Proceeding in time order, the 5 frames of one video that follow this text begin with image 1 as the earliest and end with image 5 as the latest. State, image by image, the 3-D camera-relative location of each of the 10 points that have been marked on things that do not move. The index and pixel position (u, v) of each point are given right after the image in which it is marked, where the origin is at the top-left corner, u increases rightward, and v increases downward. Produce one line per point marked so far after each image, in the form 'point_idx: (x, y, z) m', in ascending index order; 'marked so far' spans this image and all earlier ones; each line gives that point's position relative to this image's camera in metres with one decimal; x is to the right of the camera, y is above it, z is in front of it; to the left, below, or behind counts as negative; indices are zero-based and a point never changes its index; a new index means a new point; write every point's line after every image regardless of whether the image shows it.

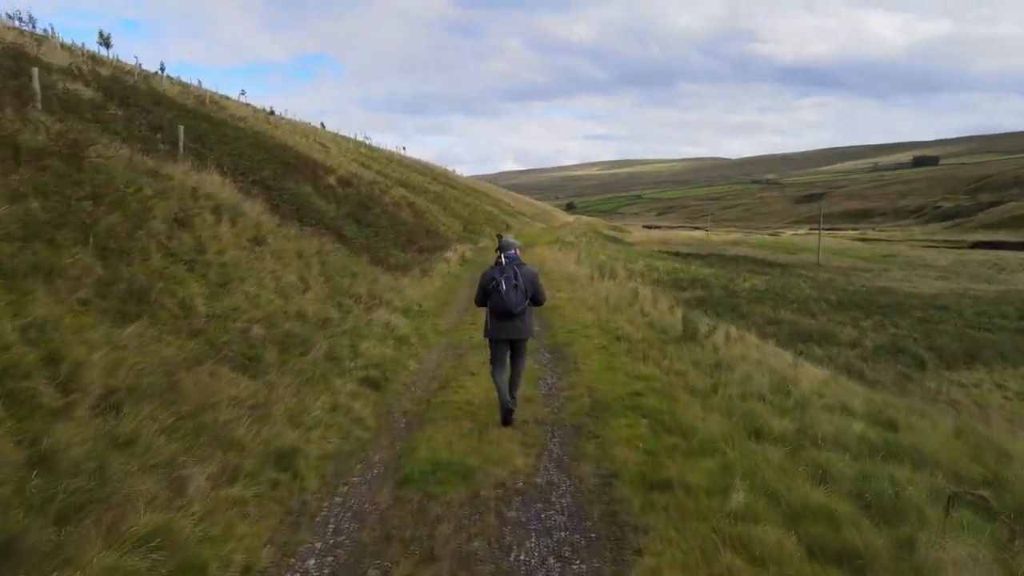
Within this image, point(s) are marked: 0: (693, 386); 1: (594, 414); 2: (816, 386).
0: (+2.4, -1.3, +9.6) m
1: (+1.0, -1.5, +8.5) m
2: (+4.3, -1.4, +10.1) m
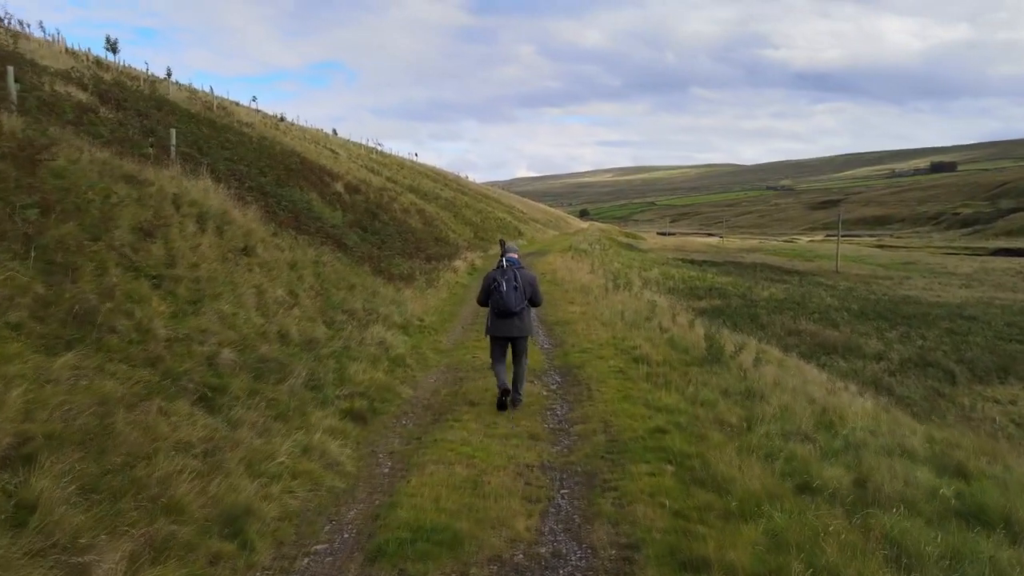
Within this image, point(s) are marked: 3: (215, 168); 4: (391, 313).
0: (+2.5, -1.6, +8.3) m
1: (+1.0, -1.7, +7.3) m
2: (+4.4, -1.6, +8.8) m
3: (-8.3, +3.4, +19.9) m
4: (-2.6, -0.6, +15.2) m
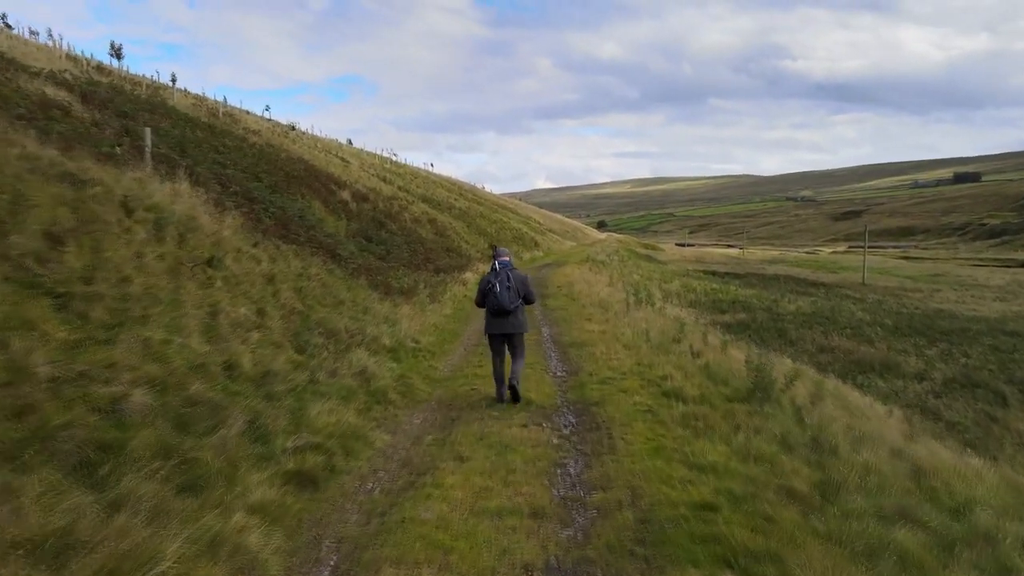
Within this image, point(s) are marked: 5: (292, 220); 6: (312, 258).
0: (+2.5, -1.8, +6.2) m
1: (+0.9, -1.9, +5.2) m
2: (+4.4, -1.9, +6.7) m
3: (-8.0, +3.0, +18.1) m
4: (-2.5, -0.9, +13.2) m
5: (-6.1, +1.9, +19.7) m
6: (-4.9, +0.7, +17.4) m
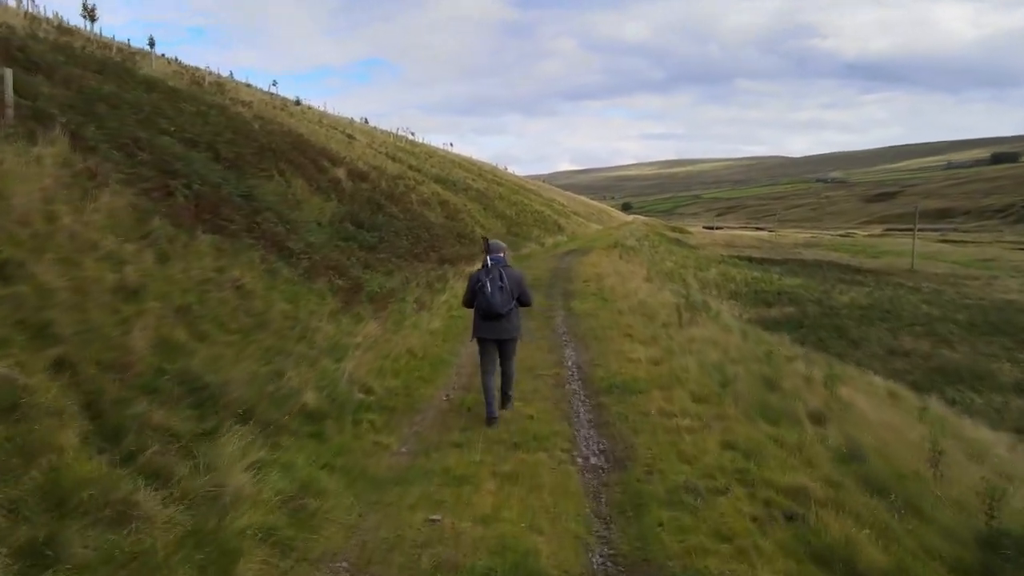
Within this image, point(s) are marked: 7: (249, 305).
0: (+2.3, -2.2, +1.0) m
1: (+0.7, -2.4, 0.0) m
2: (+4.2, -2.3, +1.4) m
3: (-7.8, +2.9, +13.2) m
4: (-2.4, -1.1, +8.2) m
5: (-5.8, +1.8, +14.6) m
6: (-4.7, +0.6, +12.4) m
7: (-3.9, -0.2, +10.5) m
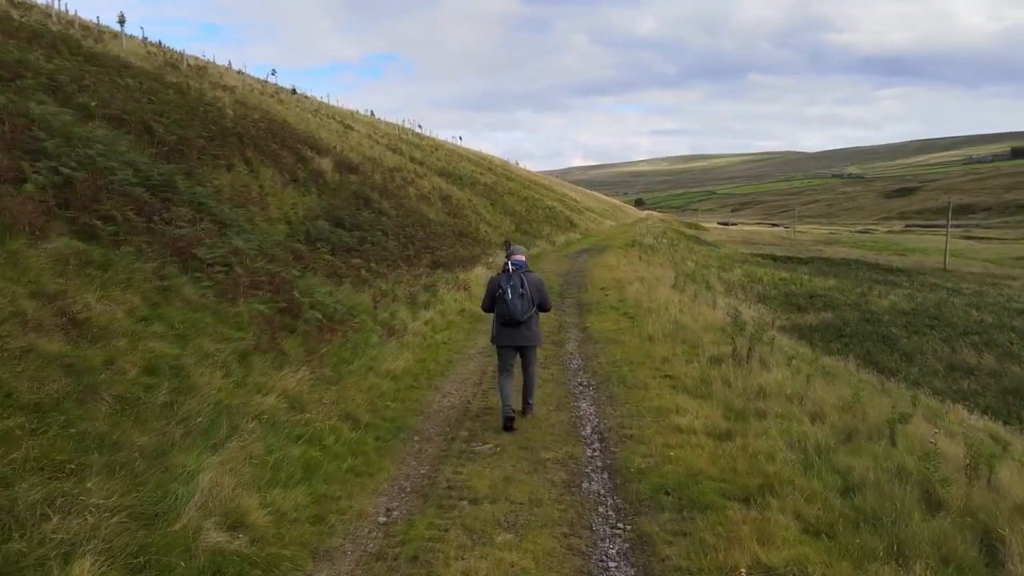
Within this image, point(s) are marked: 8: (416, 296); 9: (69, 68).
0: (+2.0, -2.6, -2.9) m
1: (+0.4, -2.8, -3.9) m
2: (+3.9, -2.7, -2.5) m
3: (-7.9, +2.5, +9.4) m
4: (-2.6, -1.5, +4.3) m
5: (-5.9, +1.5, +10.8) m
6: (-4.8, +0.3, +8.6) m
7: (-4.0, -0.6, +6.6) m
8: (-2.2, -0.2, +16.5) m
9: (-11.4, +5.7, +18.4) m
